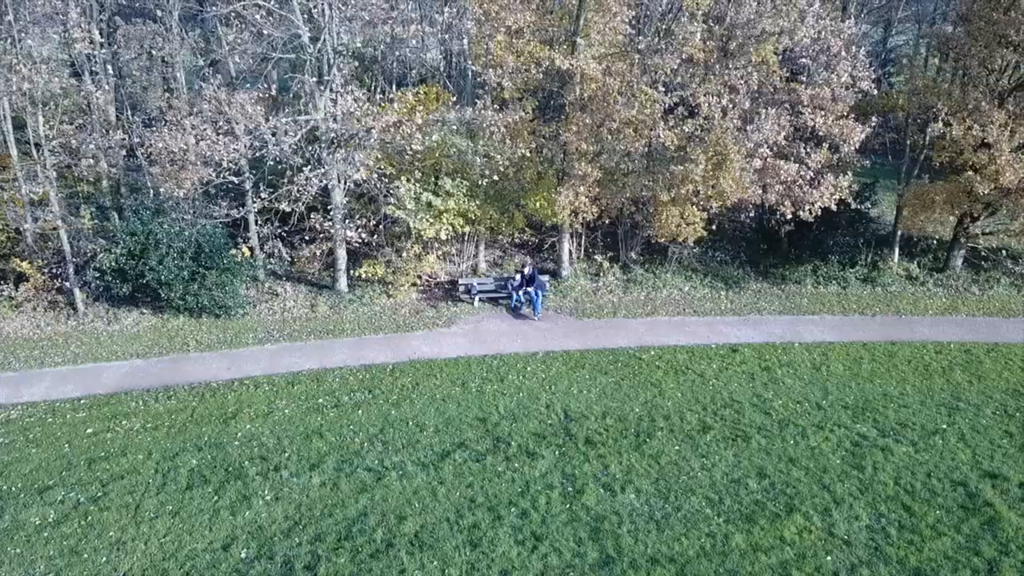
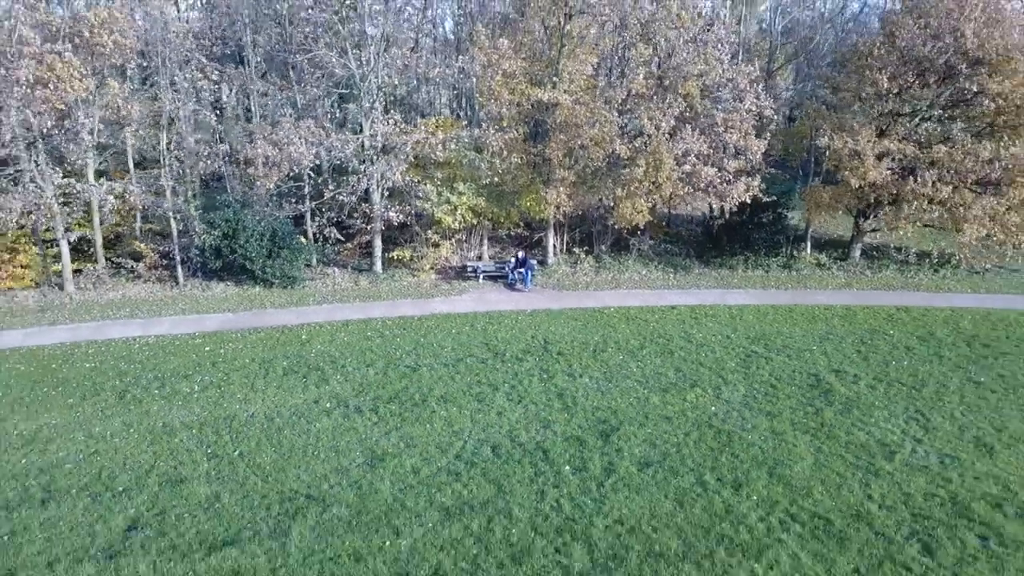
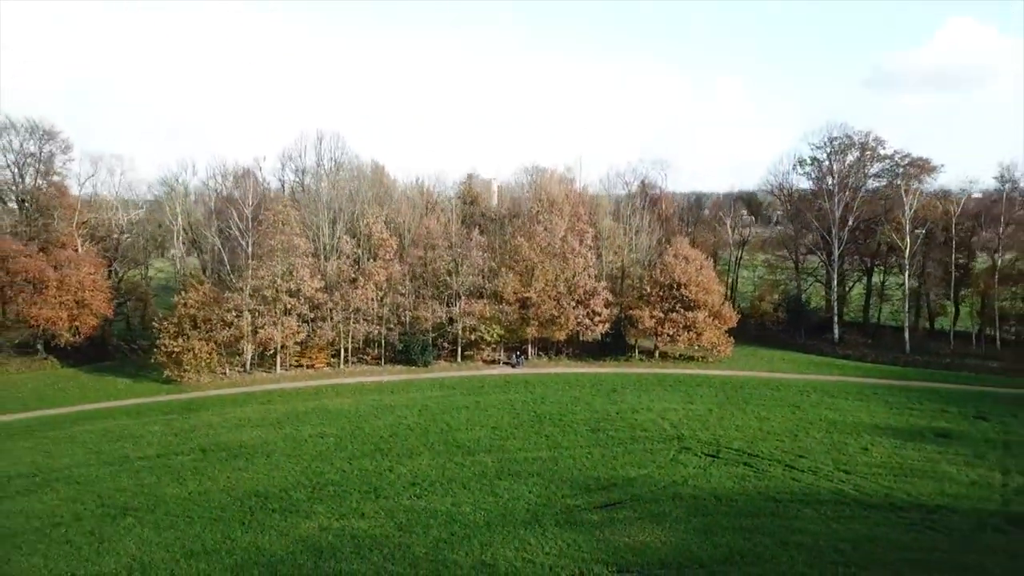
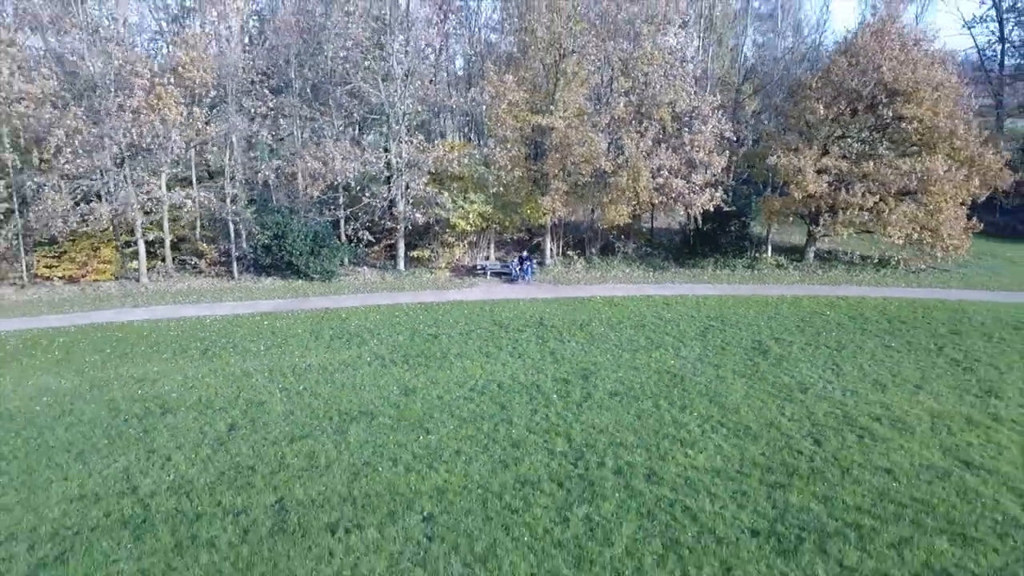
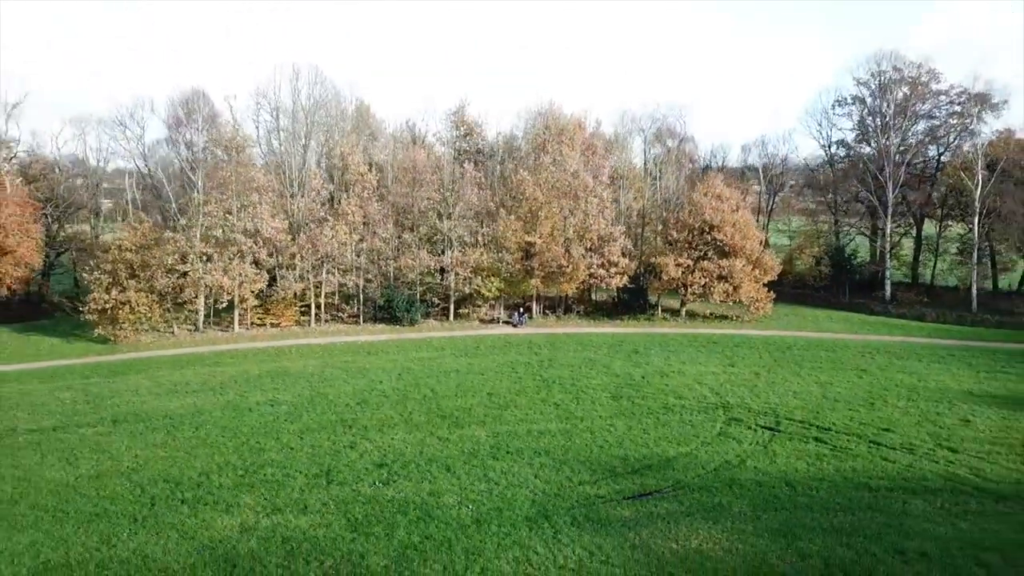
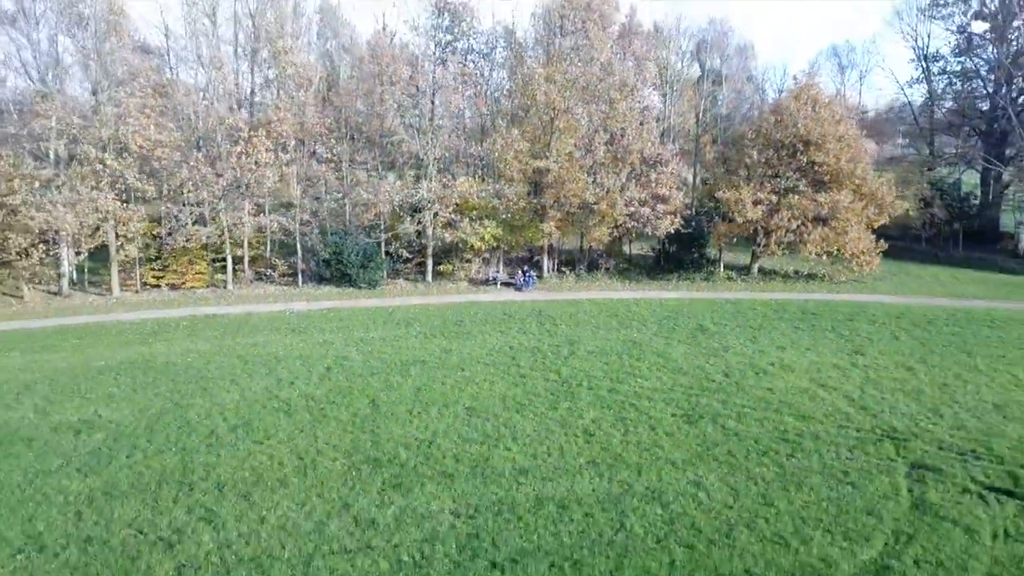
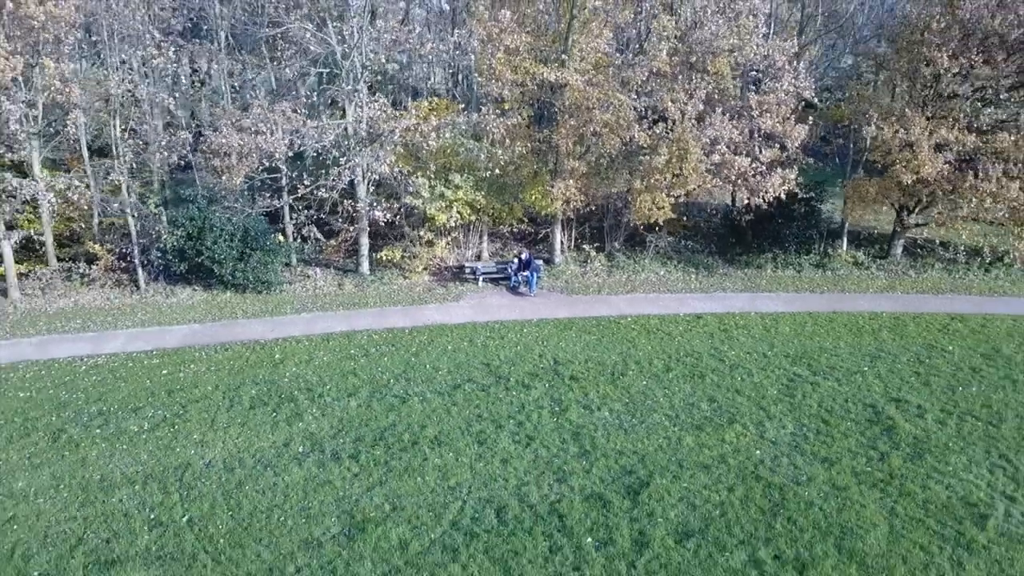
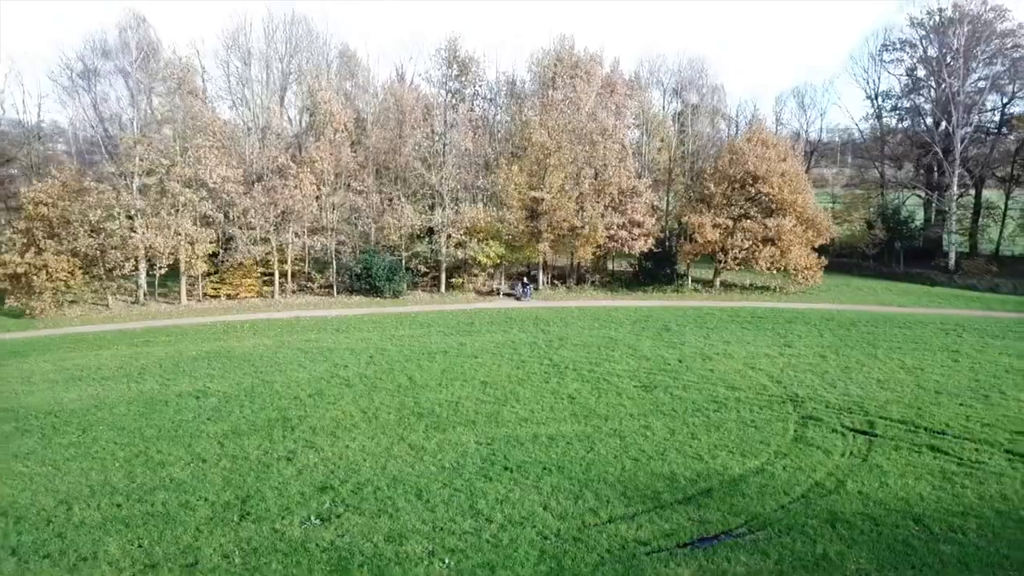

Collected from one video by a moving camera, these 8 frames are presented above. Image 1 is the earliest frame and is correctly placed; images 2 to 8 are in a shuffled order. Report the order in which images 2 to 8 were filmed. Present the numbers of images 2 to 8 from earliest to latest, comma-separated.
7, 2, 4, 6, 8, 5, 3
